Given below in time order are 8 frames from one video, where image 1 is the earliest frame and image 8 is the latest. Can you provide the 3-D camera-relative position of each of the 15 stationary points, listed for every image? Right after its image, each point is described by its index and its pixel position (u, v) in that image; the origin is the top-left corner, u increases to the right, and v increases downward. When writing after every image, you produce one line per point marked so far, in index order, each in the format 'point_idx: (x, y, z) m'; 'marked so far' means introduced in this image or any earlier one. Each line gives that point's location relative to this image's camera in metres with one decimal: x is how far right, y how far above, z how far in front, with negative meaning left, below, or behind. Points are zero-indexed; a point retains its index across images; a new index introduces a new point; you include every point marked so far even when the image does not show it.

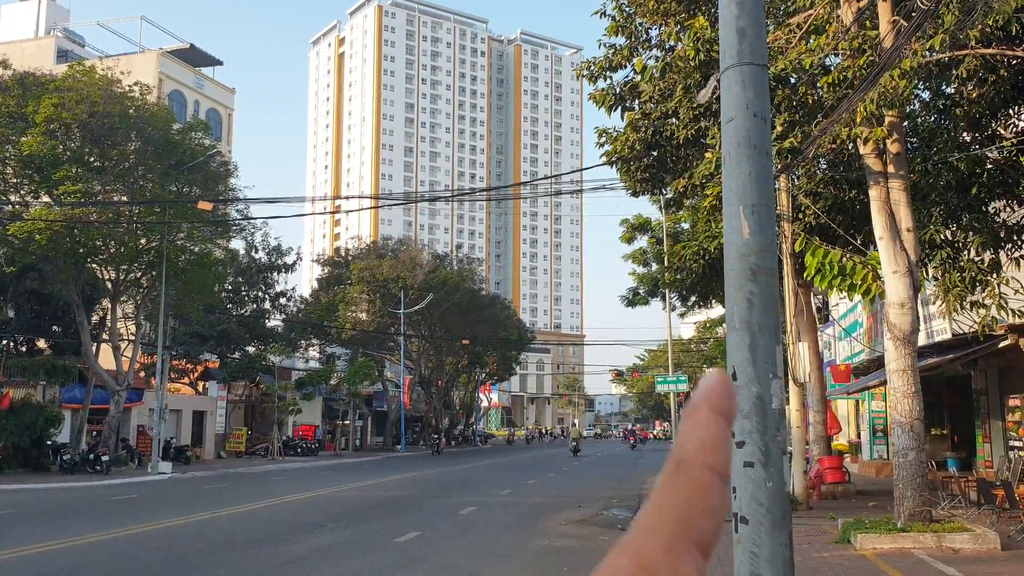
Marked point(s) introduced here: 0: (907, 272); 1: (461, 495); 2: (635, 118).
0: (+4.7, +0.2, +10.7) m
1: (-1.1, -4.5, +19.4) m
2: (+1.9, +2.6, +13.5) m
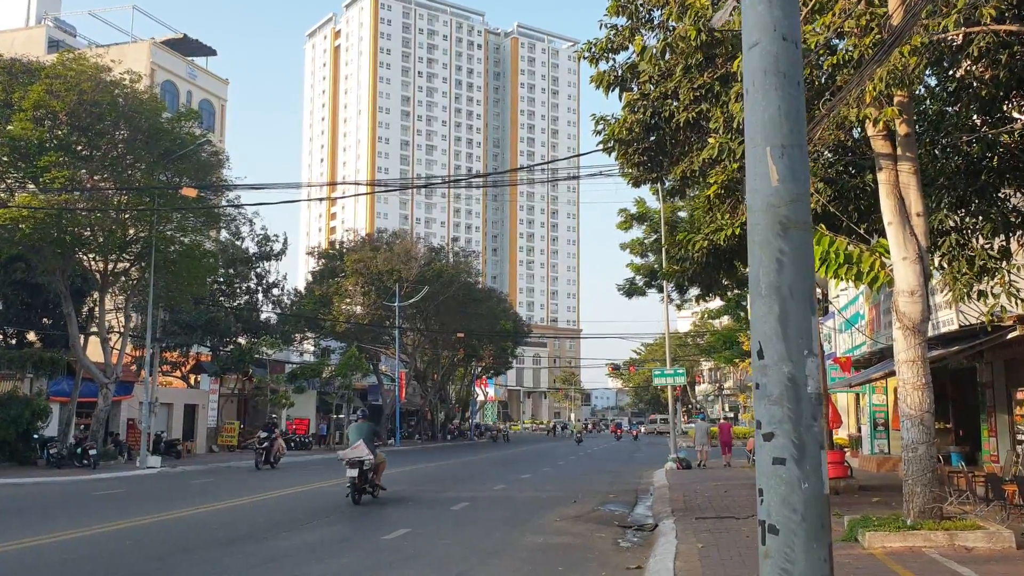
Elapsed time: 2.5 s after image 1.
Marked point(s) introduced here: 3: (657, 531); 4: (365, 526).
0: (+4.7, +0.3, +10.2) m
1: (-1.2, -4.3, +18.9) m
2: (+1.8, +2.8, +13.0) m
3: (+2.1, -3.5, +12.7) m
4: (-2.3, -3.8, +14.0) m
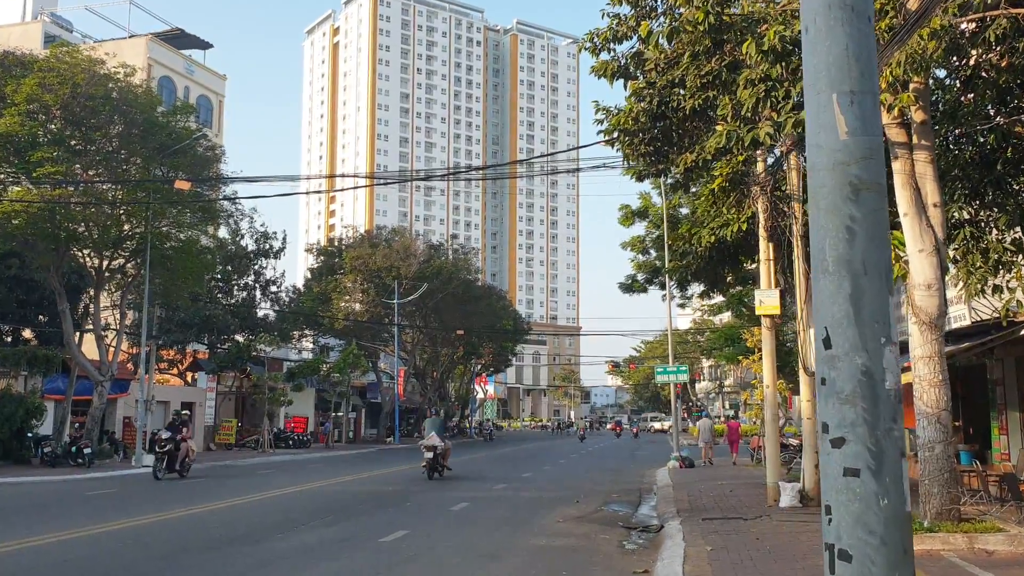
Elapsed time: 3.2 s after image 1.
0: (+4.7, +0.4, +9.9) m
1: (-1.2, -4.2, +18.6) m
2: (+1.8, +2.9, +12.6) m
3: (+2.1, -3.4, +12.4) m
4: (-2.3, -3.7, +13.6) m
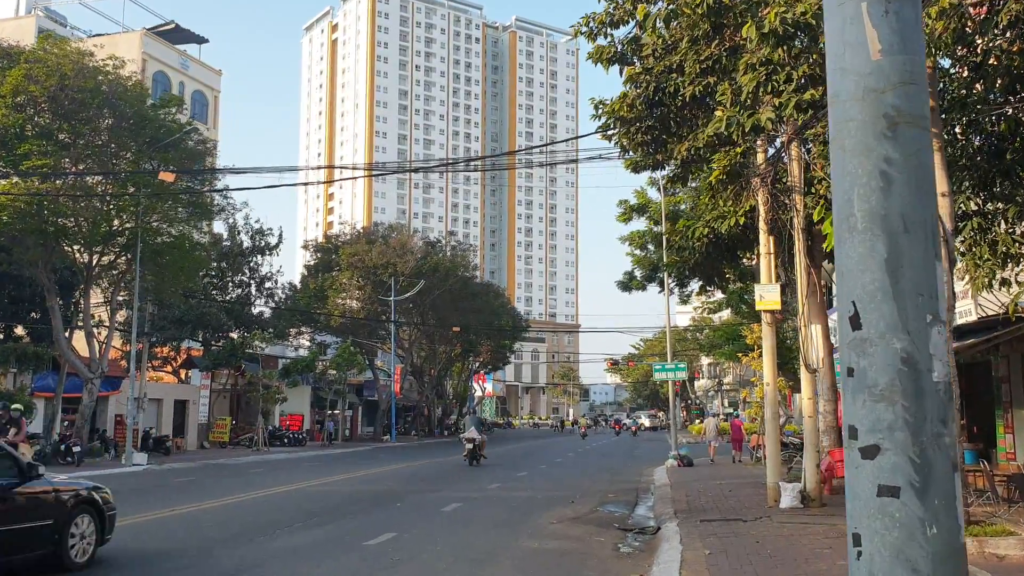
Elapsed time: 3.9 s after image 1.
0: (+4.6, +0.5, +9.5) m
1: (-1.3, -4.1, +18.2) m
2: (+1.7, +3.0, +12.2) m
3: (+2.0, -3.3, +12.0) m
4: (-2.4, -3.6, +13.3) m
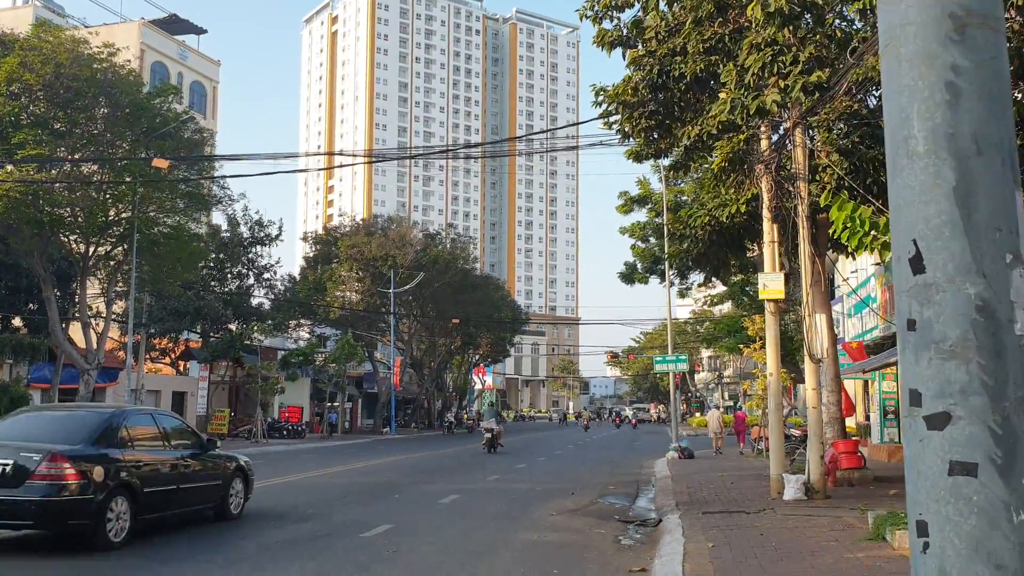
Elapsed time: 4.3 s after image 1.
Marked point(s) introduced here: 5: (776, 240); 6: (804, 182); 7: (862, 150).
0: (+4.6, +0.6, +9.2) m
1: (-1.3, -3.9, +18.0) m
2: (+1.7, +3.1, +12.0) m
3: (+2.0, -3.2, +11.8) m
4: (-2.4, -3.4, +13.0) m
5: (+4.2, +0.8, +14.2) m
6: (+4.4, +1.6, +13.4) m
7: (+5.8, +2.3, +14.7) m
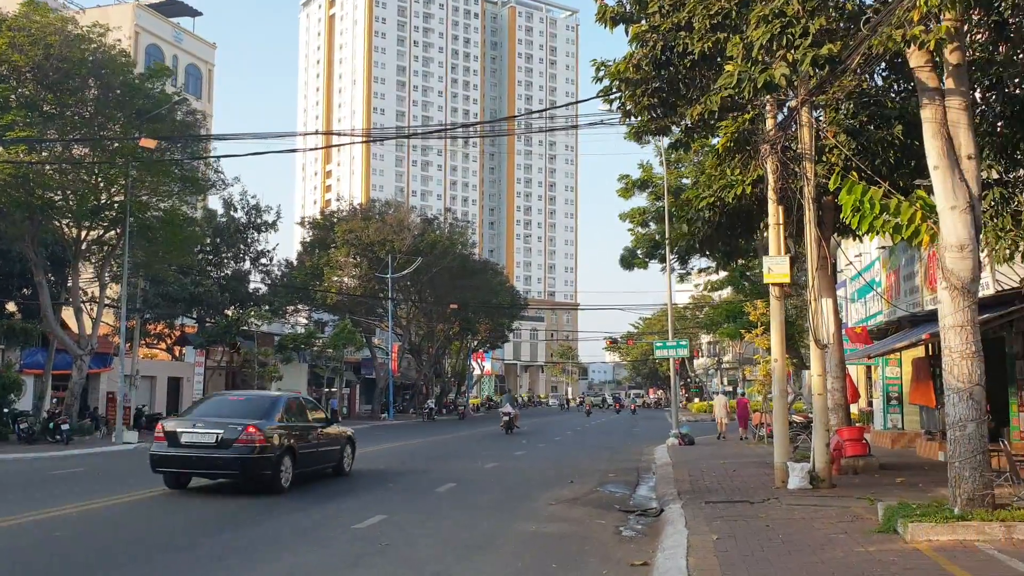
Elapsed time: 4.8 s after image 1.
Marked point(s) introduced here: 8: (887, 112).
0: (+4.5, +0.8, +8.8) m
1: (-1.4, -3.6, +17.7) m
2: (+1.7, +3.3, +11.5) m
3: (+1.9, -3.0, +11.4) m
4: (-2.5, -3.2, +12.7) m
5: (+4.2, +1.0, +13.8) m
6: (+4.4, +1.8, +13.0) m
7: (+5.8, +2.5, +14.3) m
8: (+5.9, +2.8, +14.0) m
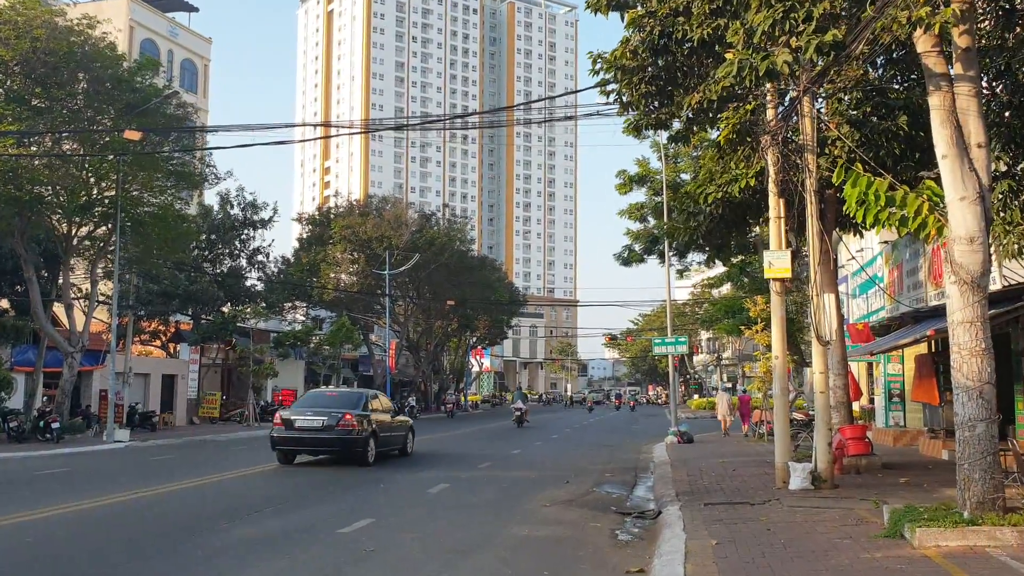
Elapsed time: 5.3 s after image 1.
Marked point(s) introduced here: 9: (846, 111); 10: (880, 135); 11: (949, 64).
0: (+4.4, +0.8, +8.5) m
1: (-1.5, -3.5, +17.3) m
2: (+1.6, +3.4, +11.2) m
3: (+1.8, -2.9, +11.1) m
4: (-2.6, -3.1, +12.4) m
5: (+4.1, +1.1, +13.5) m
6: (+4.3, +1.9, +12.6) m
7: (+5.7, +2.6, +13.9) m
8: (+5.8, +2.8, +13.6) m
9: (+5.2, +2.8, +14.0) m
10: (+5.8, +2.4, +13.9) m
11: (+4.4, +2.3, +9.0) m
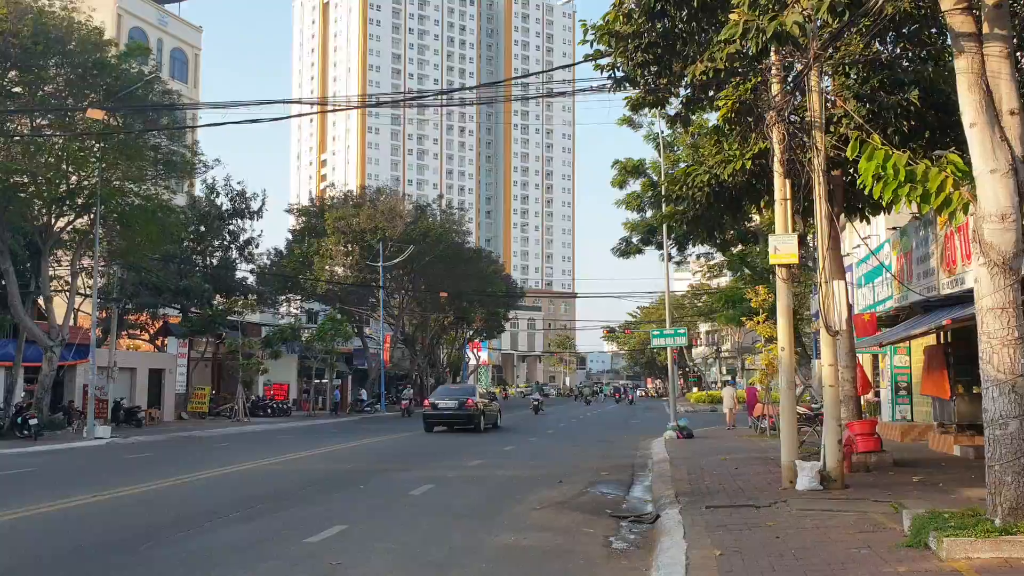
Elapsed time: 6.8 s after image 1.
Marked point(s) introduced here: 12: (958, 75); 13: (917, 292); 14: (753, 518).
0: (+4.3, +1.0, +7.6) m
1: (-1.6, -3.3, +16.5) m
2: (+1.4, +3.6, +10.3) m
3: (+1.7, -2.7, +10.3) m
4: (-2.7, -3.0, +11.5) m
5: (+3.9, +1.3, +12.6) m
6: (+4.1, +2.1, +11.7) m
7: (+5.5, +2.8, +13.1) m
8: (+5.6, +3.0, +12.8) m
9: (+5.0, +3.0, +13.1) m
10: (+5.6, +2.6, +13.1) m
11: (+4.3, +2.4, +8.1) m
12: (+4.0, +1.9, +8.0) m
13: (+7.7, -0.1, +16.9) m
14: (+2.6, -2.5, +9.6) m
